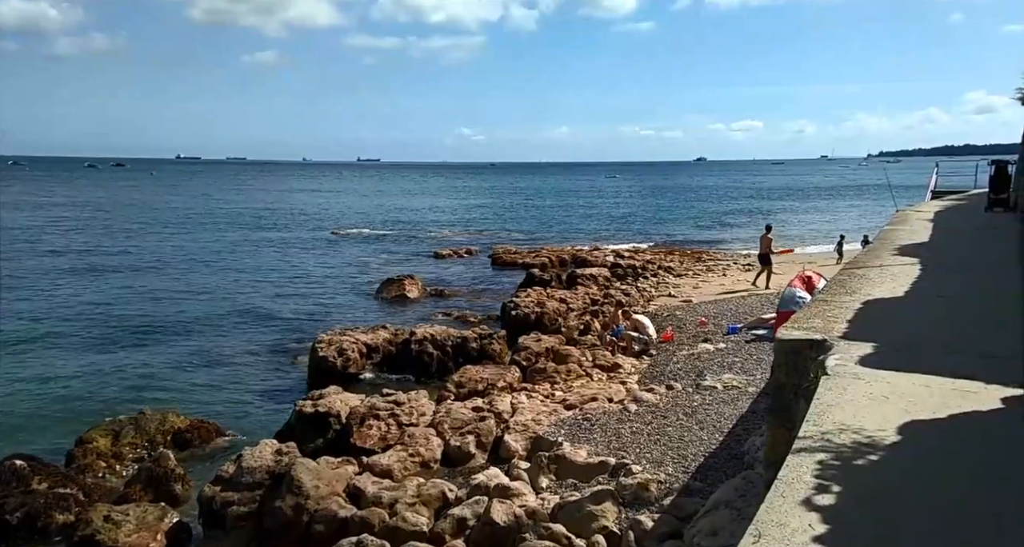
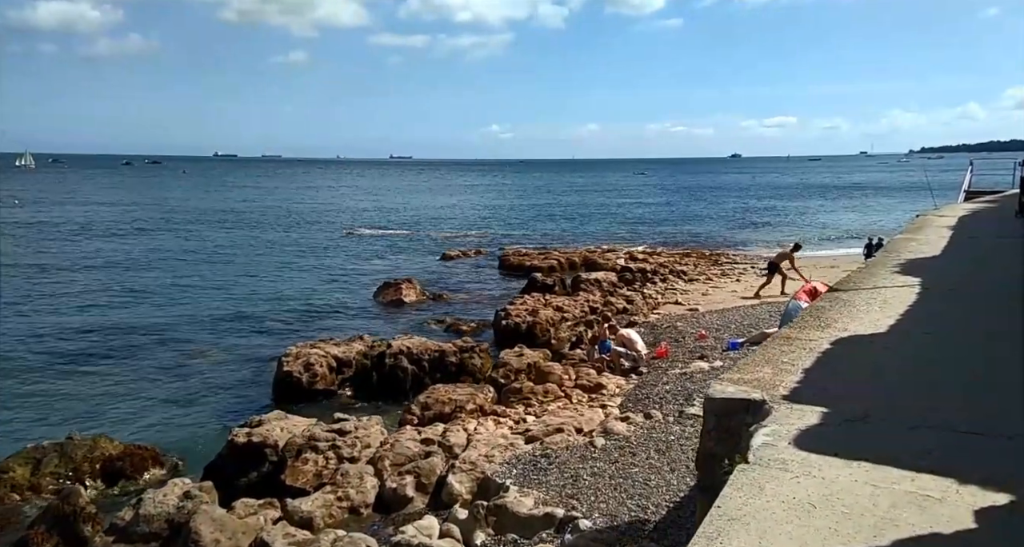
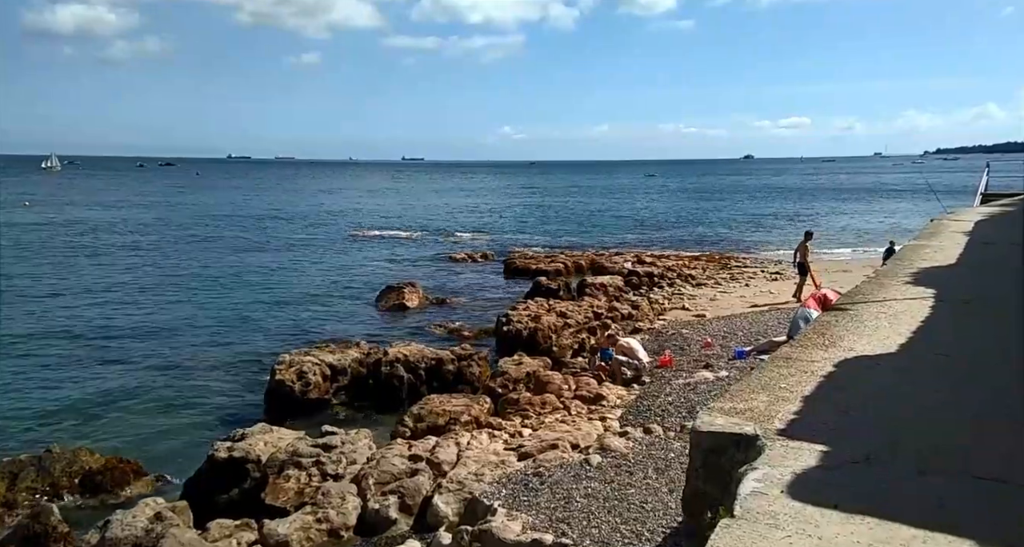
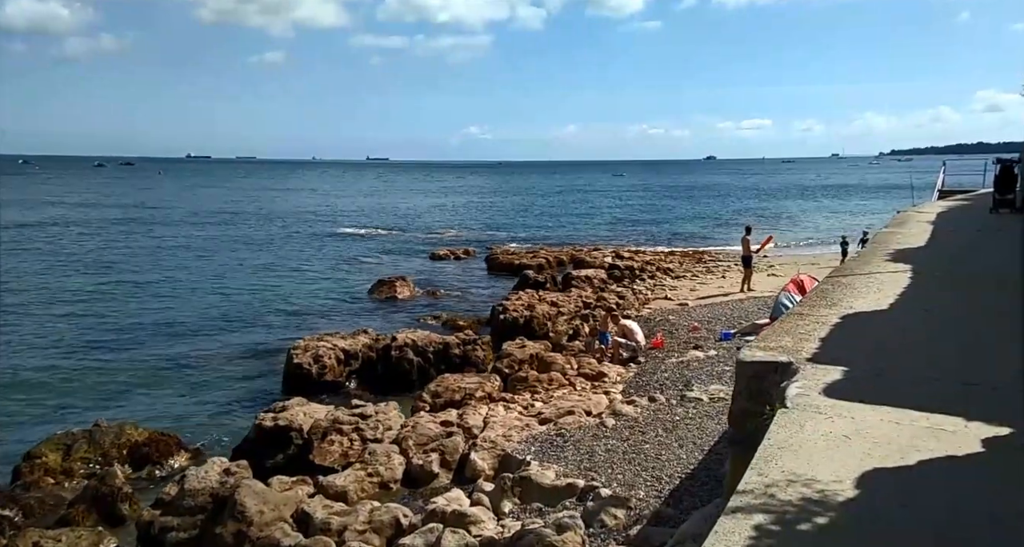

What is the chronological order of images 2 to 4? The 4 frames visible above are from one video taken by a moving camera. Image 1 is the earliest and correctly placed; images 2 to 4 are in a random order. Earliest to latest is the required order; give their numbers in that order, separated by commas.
4, 2, 3
